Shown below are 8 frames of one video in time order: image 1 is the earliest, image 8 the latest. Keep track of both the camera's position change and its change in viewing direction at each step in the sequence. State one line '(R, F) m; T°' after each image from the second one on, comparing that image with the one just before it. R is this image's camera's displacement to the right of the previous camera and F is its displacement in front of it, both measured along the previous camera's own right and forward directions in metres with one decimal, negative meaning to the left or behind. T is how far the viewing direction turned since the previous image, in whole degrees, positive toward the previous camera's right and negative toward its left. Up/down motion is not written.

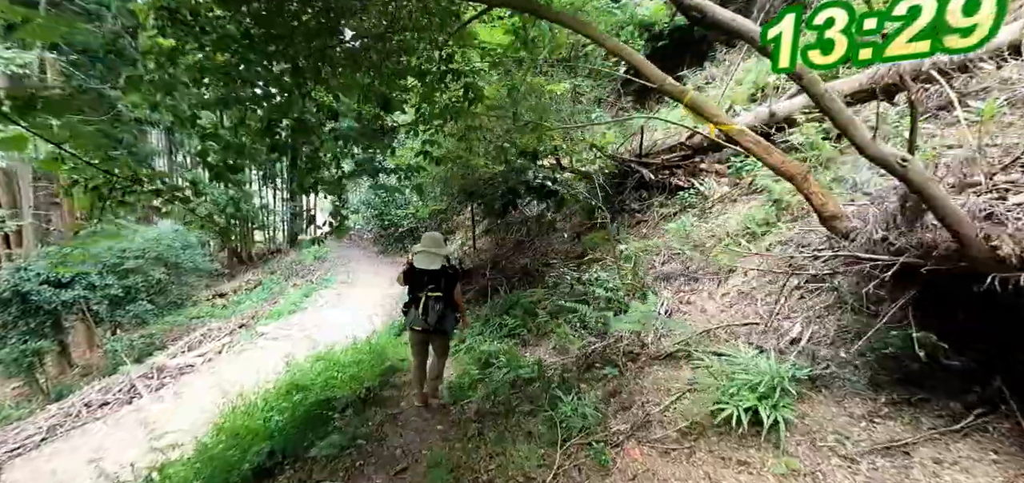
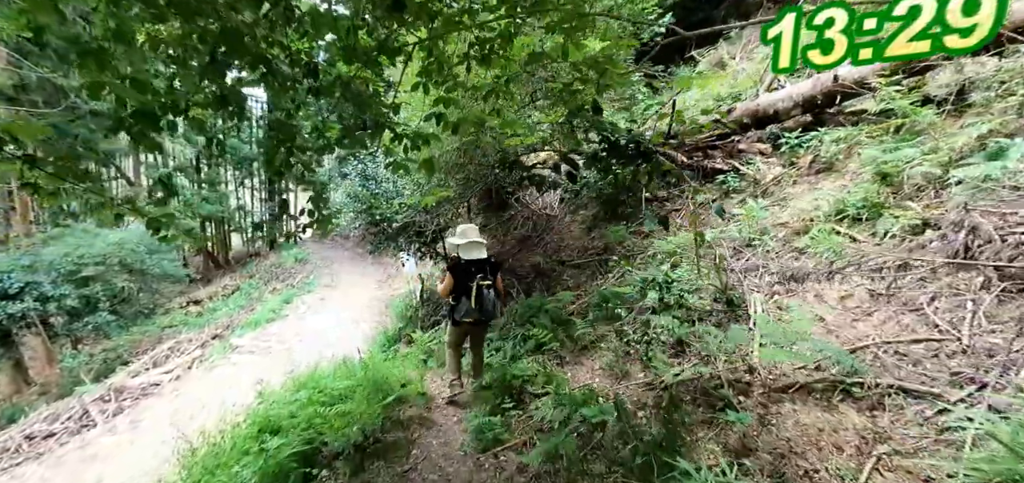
(-0.4, +0.9) m; +2°
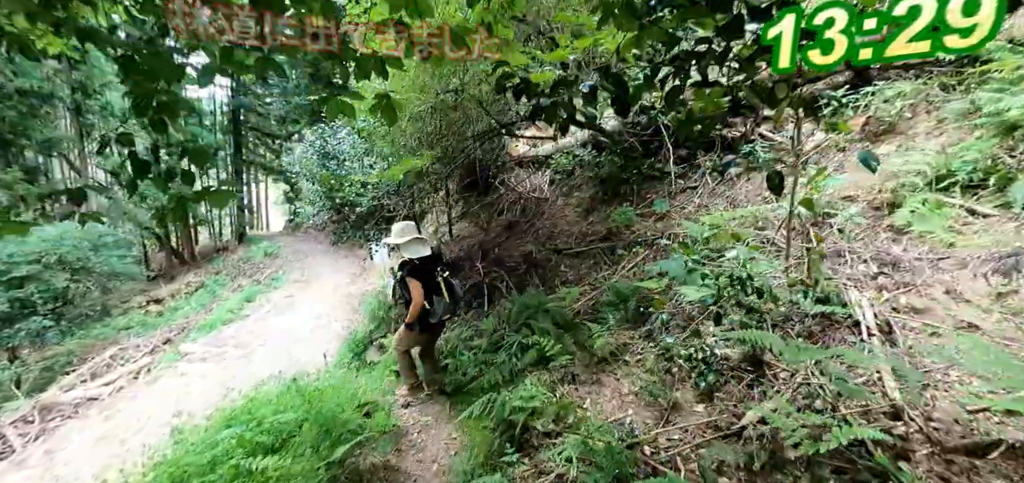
(-0.1, +0.9) m; +3°
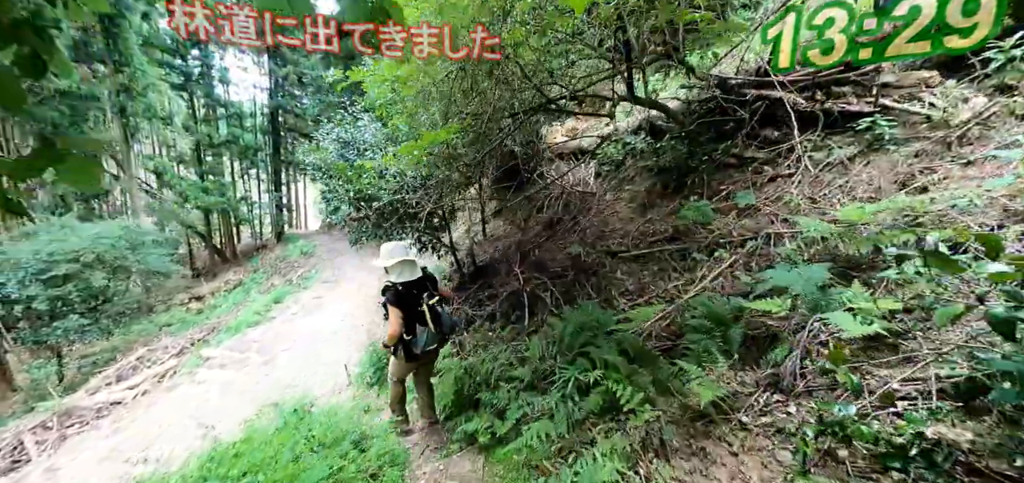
(-0.1, +0.8) m; -4°
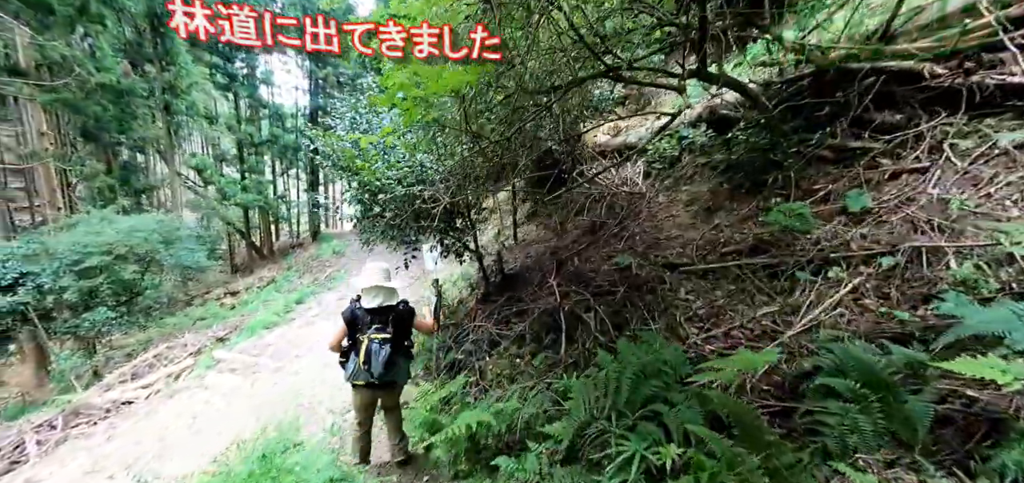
(0.0, +0.8) m; -4°
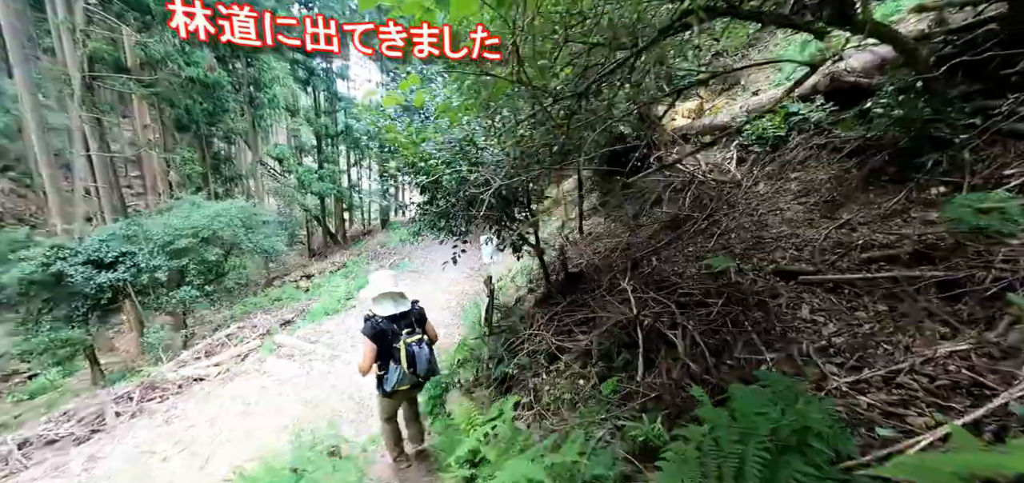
(0.0, +0.6) m; -8°
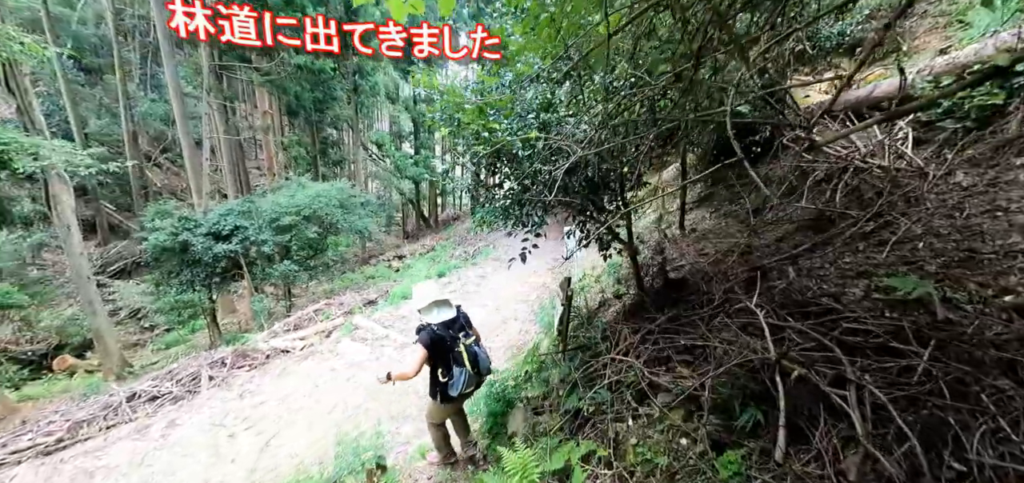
(0.0, +0.7) m; -11°
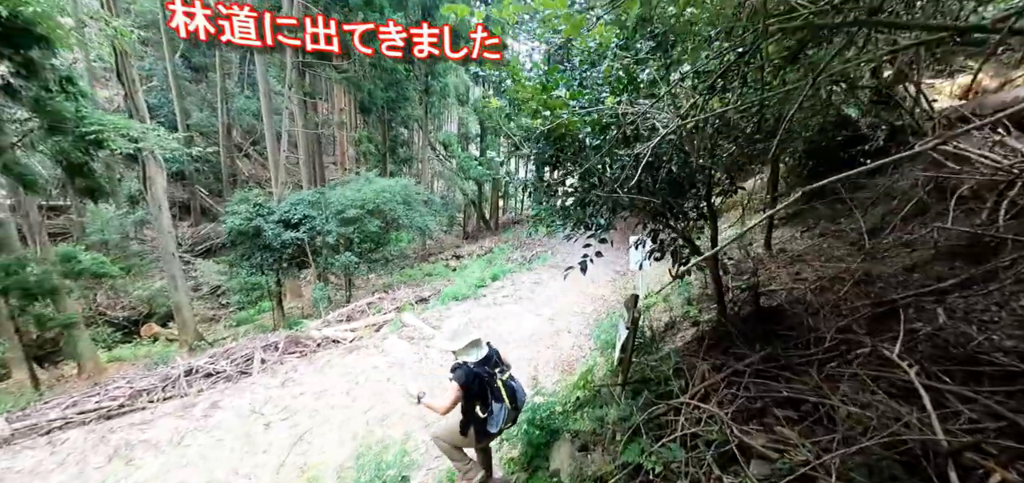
(0.0, +0.4) m; -8°
